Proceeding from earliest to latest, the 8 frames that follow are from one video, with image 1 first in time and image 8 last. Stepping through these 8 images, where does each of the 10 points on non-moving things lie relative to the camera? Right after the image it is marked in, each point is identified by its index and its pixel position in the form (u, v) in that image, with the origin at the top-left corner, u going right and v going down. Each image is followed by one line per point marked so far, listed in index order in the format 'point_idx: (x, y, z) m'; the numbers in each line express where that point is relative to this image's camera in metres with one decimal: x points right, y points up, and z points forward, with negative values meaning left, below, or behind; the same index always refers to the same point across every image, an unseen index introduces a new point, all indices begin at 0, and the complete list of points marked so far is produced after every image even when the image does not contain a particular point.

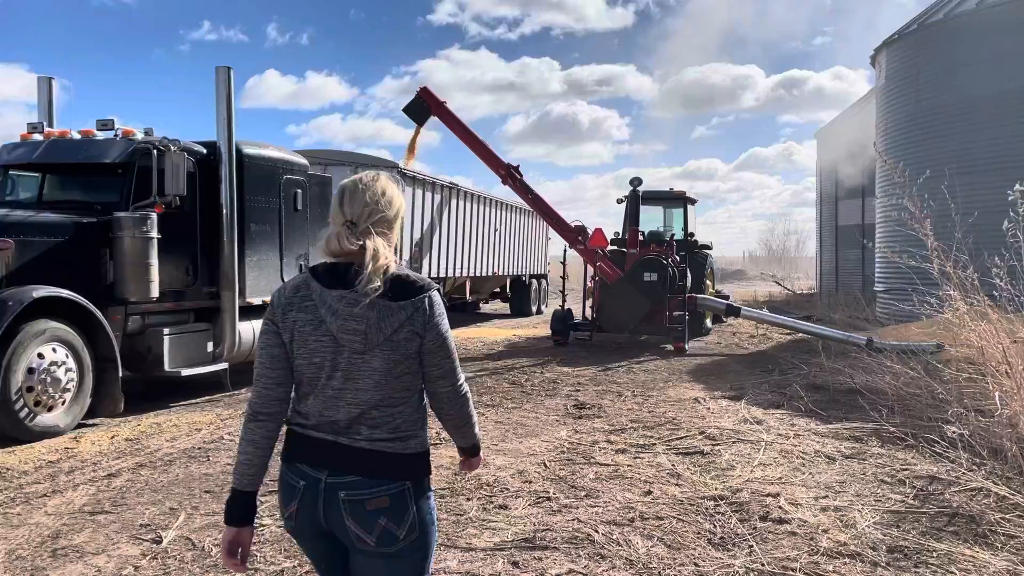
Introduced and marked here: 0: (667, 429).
0: (+1.1, -1.0, +5.9) m
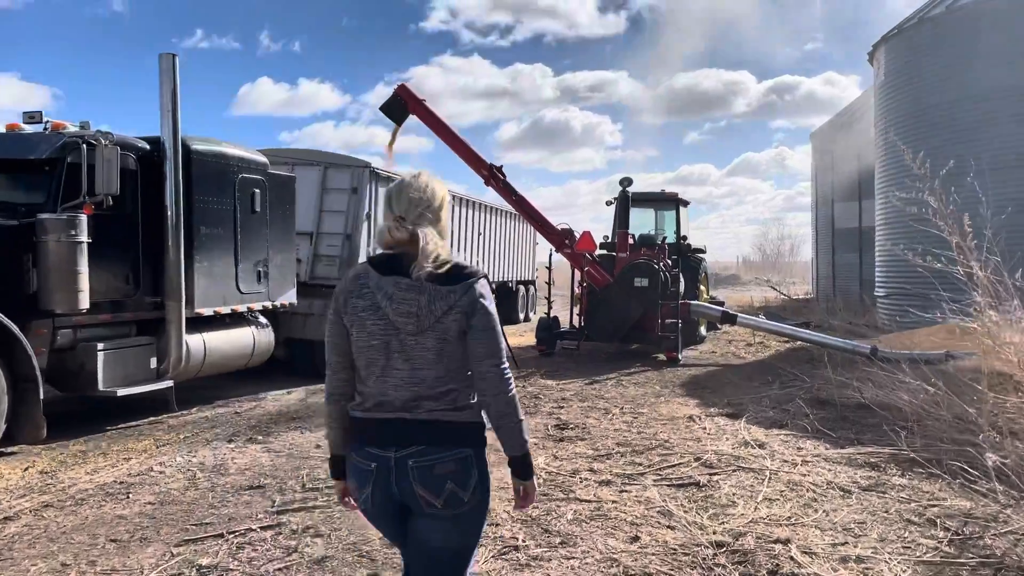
0: (+0.9, -1.1, +5.2) m
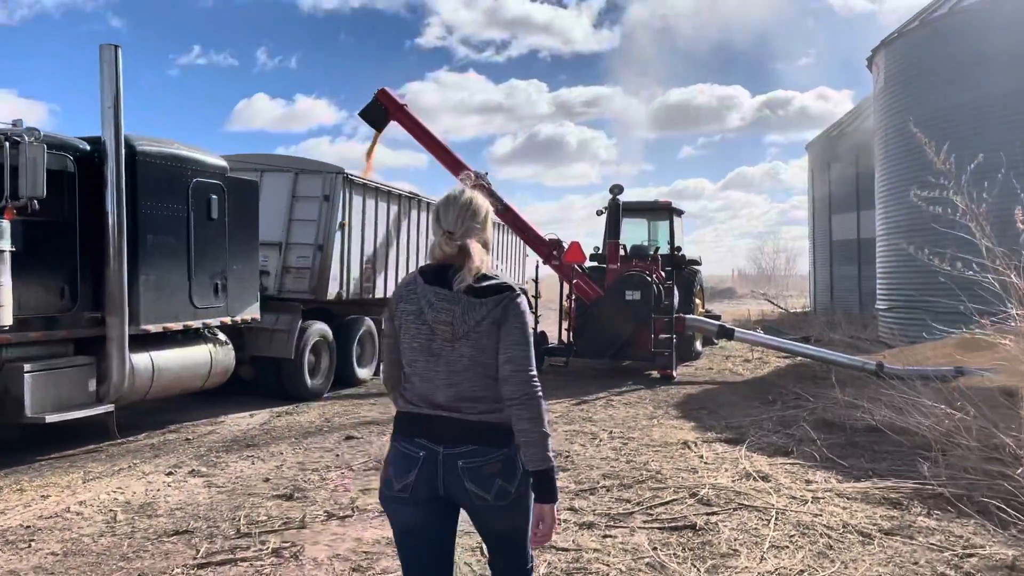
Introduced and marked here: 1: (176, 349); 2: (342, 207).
0: (+0.8, -1.1, +4.6) m
1: (-2.8, -0.5, +6.7) m
2: (-1.9, +0.9, +9.0) m
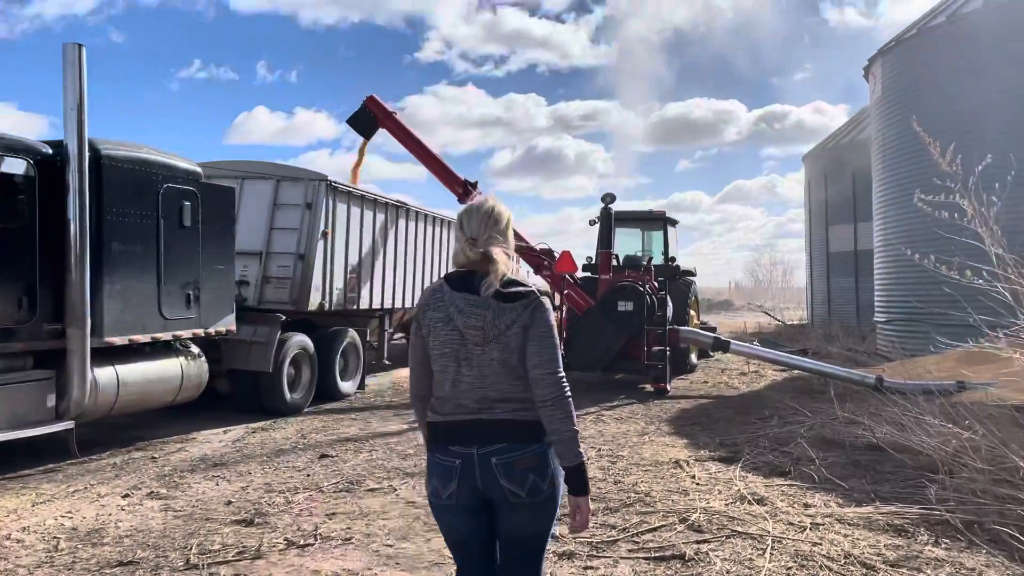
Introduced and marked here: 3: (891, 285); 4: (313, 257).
0: (+0.7, -1.2, +4.3) m
1: (-2.9, -0.6, +6.4) m
2: (-2.0, +0.8, +8.7) m
3: (+6.5, 0.0, +14.0) m
4: (-2.1, +0.3, +8.5) m
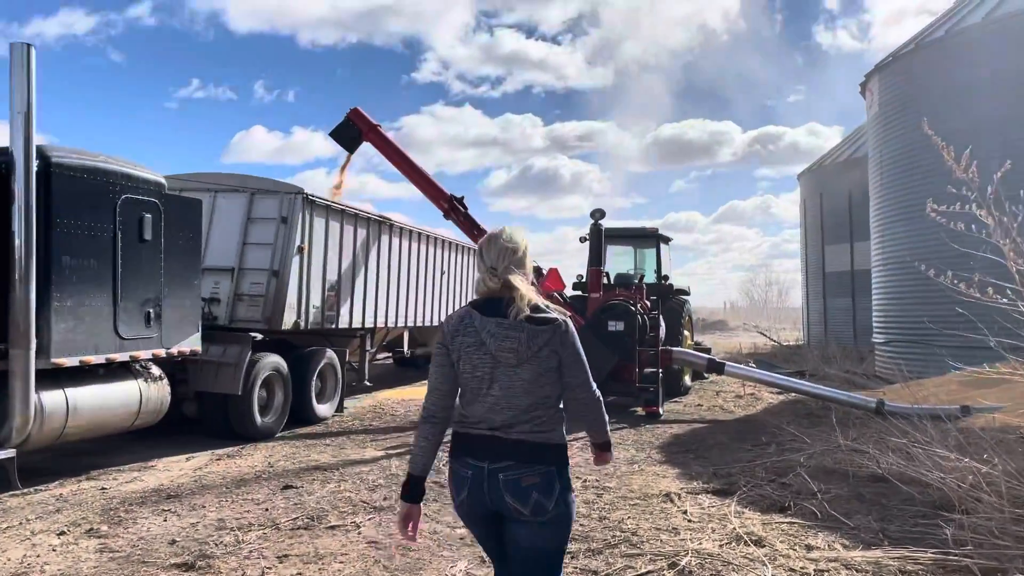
0: (+0.5, -1.3, +3.9) m
1: (-3.0, -0.7, +6.0) m
2: (-2.2, +0.6, +8.3) m
3: (+6.3, -0.3, +13.6) m
4: (-2.2, +0.1, +8.1) m
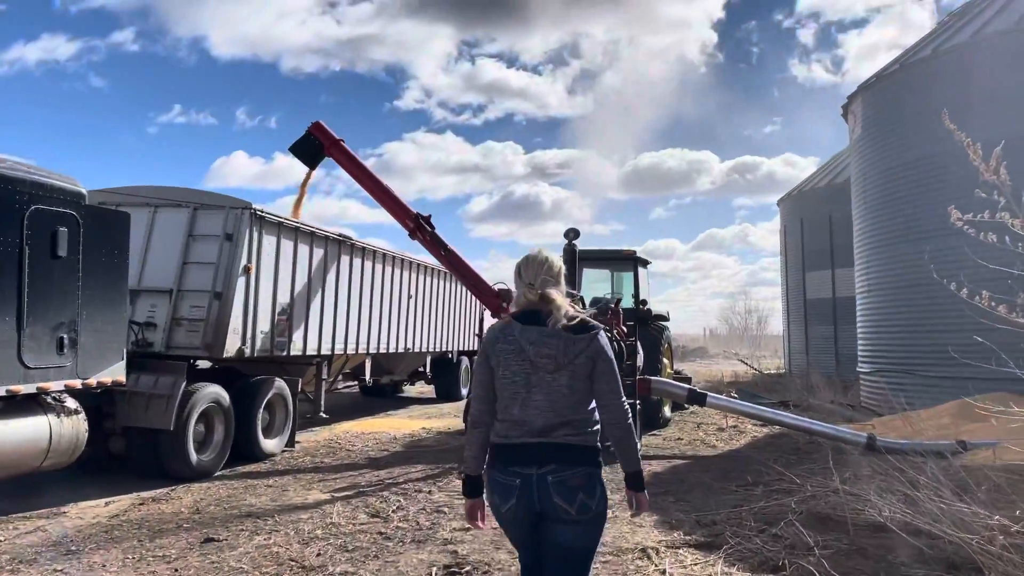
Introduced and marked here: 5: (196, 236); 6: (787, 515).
0: (+0.3, -1.4, +3.2) m
1: (-3.3, -0.9, +5.3) m
2: (-2.5, +0.4, +7.6) m
3: (+5.8, -0.8, +13.1) m
4: (-2.6, -0.1, +7.4) m
5: (-2.9, +0.5, +7.6) m
6: (+1.8, -1.5, +5.4) m
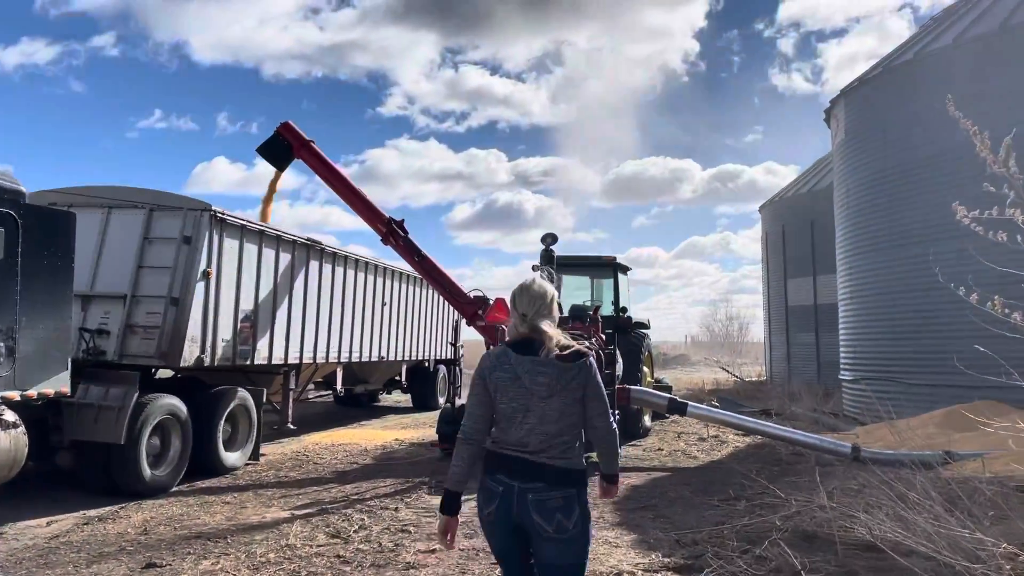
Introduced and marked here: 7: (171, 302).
0: (+0.2, -1.4, +2.9) m
1: (-3.5, -0.9, +4.9) m
2: (-2.7, +0.3, +7.3) m
3: (+5.5, -0.9, +12.9) m
4: (-2.8, -0.1, +7.1) m
5: (-3.2, +0.4, +7.2) m
6: (+1.6, -1.5, +5.1) m
7: (-2.9, -0.1, +7.0) m
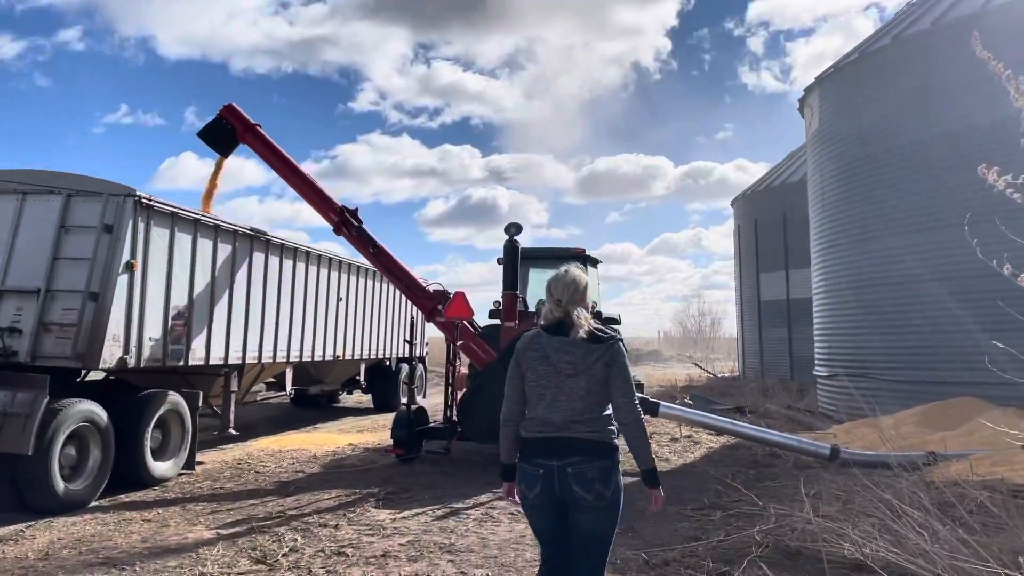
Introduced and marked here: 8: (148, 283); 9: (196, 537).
0: (-0.1, -1.4, +2.4) m
1: (-3.8, -0.8, +4.2) m
2: (-3.1, +0.4, +6.6) m
3: (+4.9, -0.8, +12.5) m
4: (-3.1, -0.1, +6.4) m
5: (-3.5, +0.5, +6.5) m
6: (+1.3, -1.5, +4.6) m
7: (-3.3, -0.1, +6.3) m
8: (-3.0, 0.0, +6.9) m
9: (-2.0, -1.6, +5.2) m
